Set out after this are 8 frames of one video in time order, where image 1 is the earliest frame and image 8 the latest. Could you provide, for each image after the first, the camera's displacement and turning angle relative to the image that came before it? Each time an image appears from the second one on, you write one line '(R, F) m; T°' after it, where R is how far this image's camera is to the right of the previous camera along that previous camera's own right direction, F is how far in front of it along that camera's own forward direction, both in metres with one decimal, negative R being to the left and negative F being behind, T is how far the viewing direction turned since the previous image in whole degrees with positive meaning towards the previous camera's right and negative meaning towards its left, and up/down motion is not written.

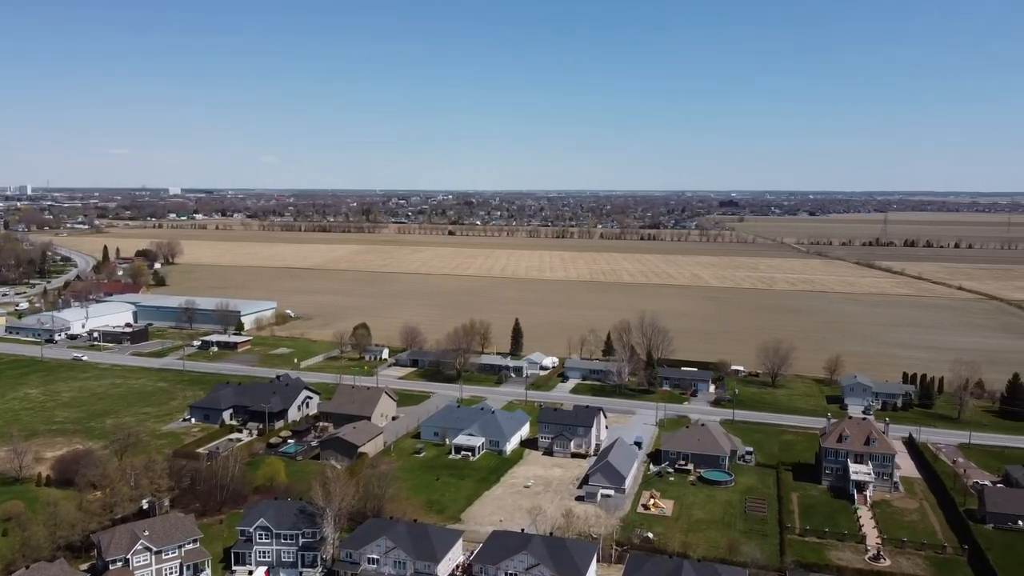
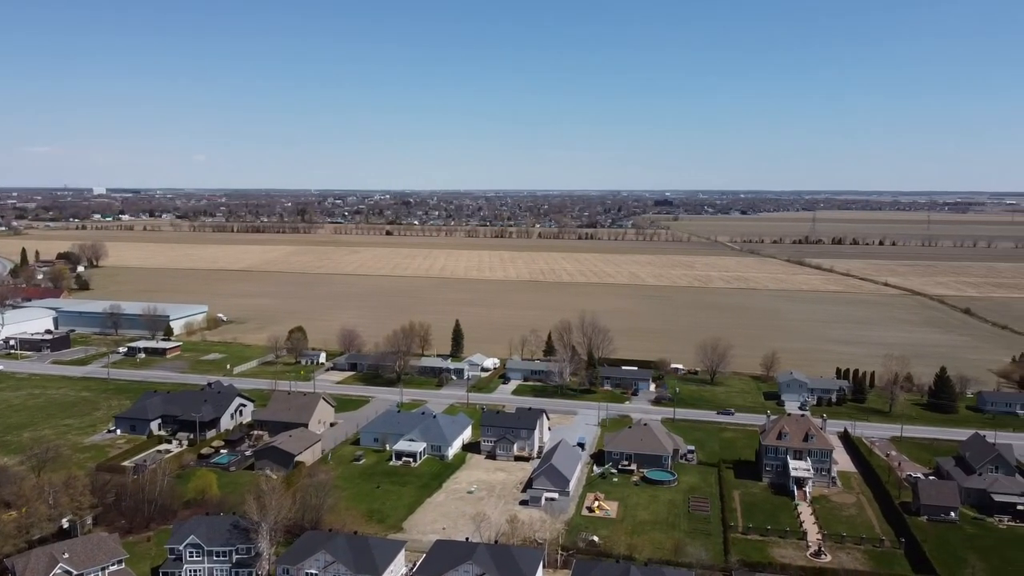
(-0.1, +0.5) m; +4°
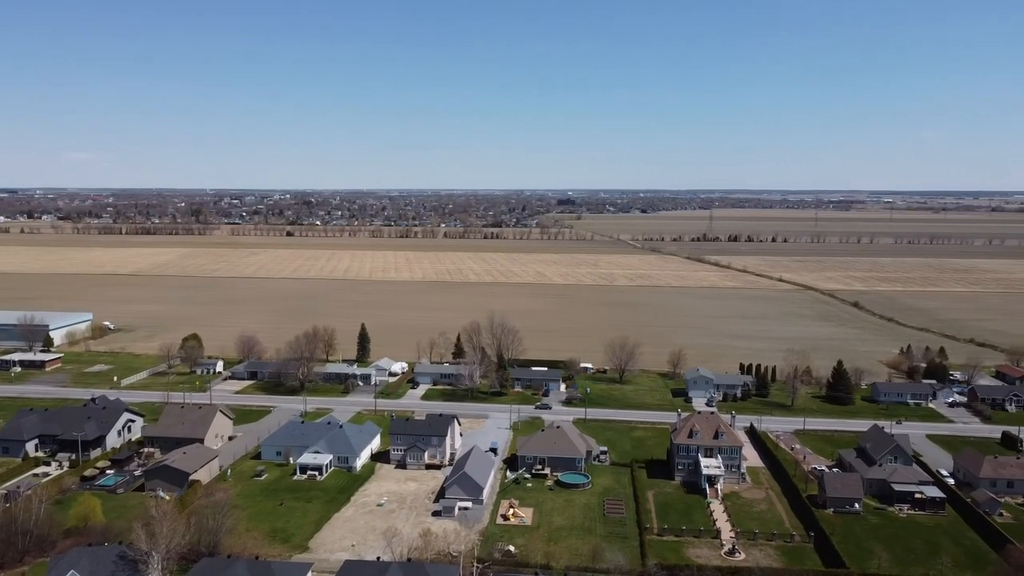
(-0.1, +0.9) m; +7°
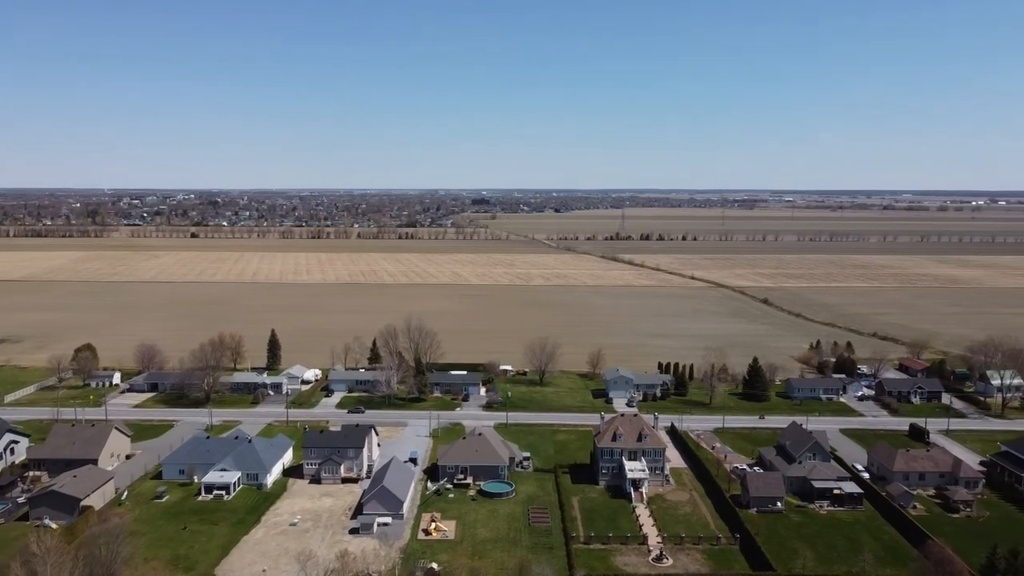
(-0.1, +1.0) m; +6°
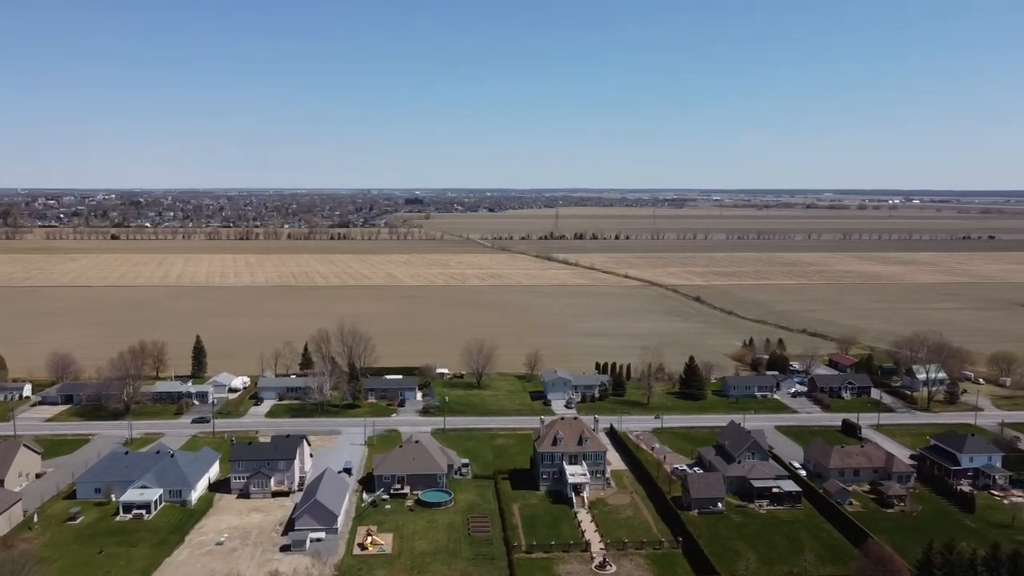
(-0.1, +0.8) m; +5°
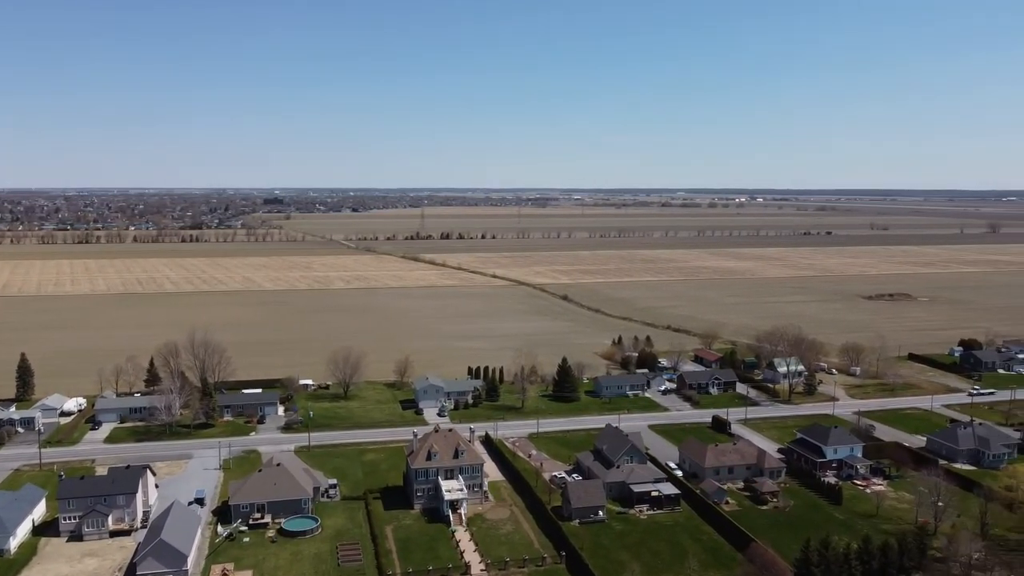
(-0.1, +1.6) m; +9°
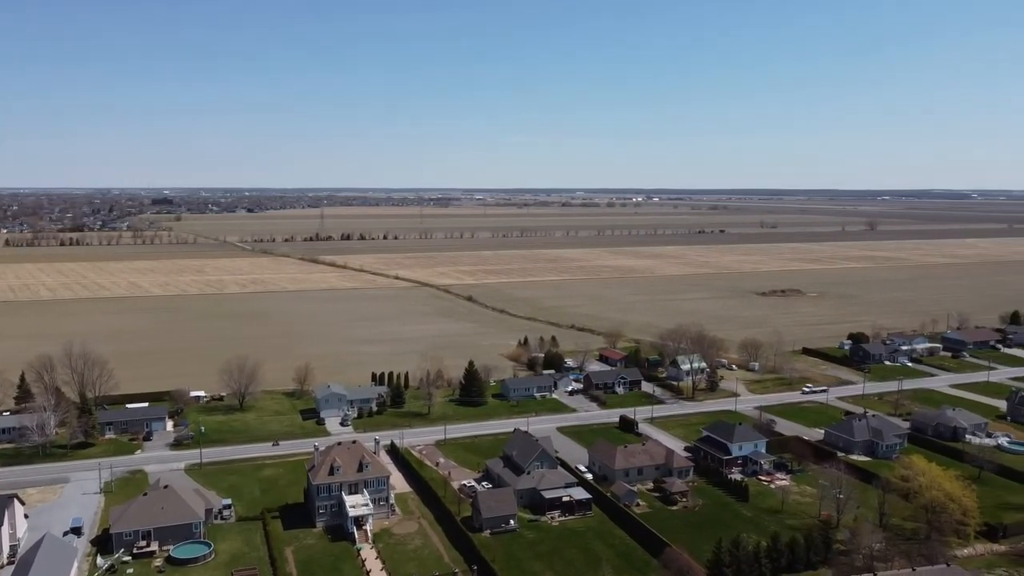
(-0.1, +0.9) m; +7°
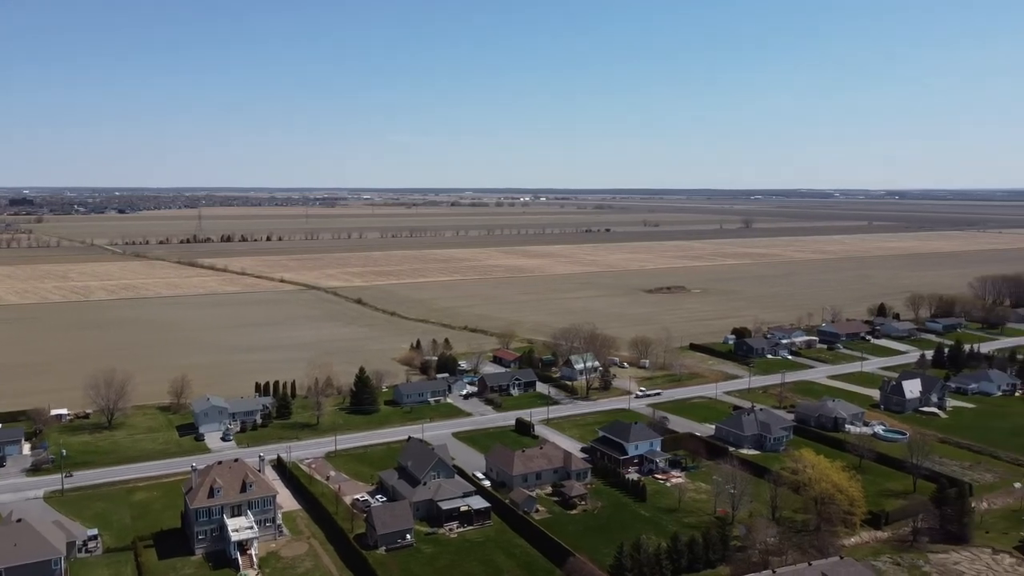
(-0.1, +0.9) m; +8°
